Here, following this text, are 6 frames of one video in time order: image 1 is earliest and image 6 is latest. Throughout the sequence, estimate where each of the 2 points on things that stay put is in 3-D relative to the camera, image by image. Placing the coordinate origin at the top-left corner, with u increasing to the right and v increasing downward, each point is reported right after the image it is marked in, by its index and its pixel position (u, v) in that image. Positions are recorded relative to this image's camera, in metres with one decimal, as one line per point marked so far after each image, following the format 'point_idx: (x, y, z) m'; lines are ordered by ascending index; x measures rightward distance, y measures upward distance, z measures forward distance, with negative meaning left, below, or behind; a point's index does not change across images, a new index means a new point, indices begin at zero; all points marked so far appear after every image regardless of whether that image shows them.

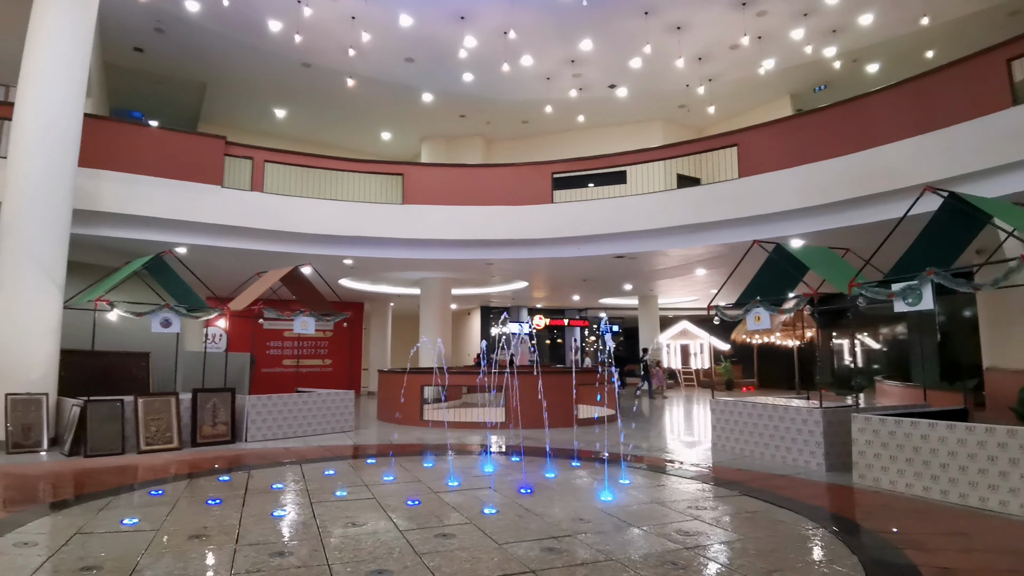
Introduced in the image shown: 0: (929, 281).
0: (+4.0, +0.1, +5.3) m
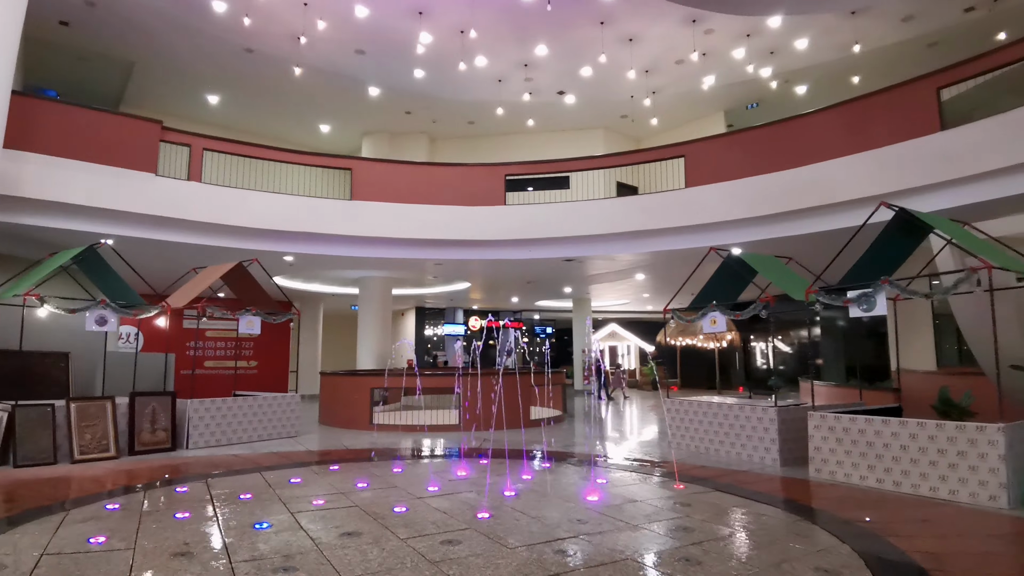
0: (+3.9, 0.0, +5.8) m
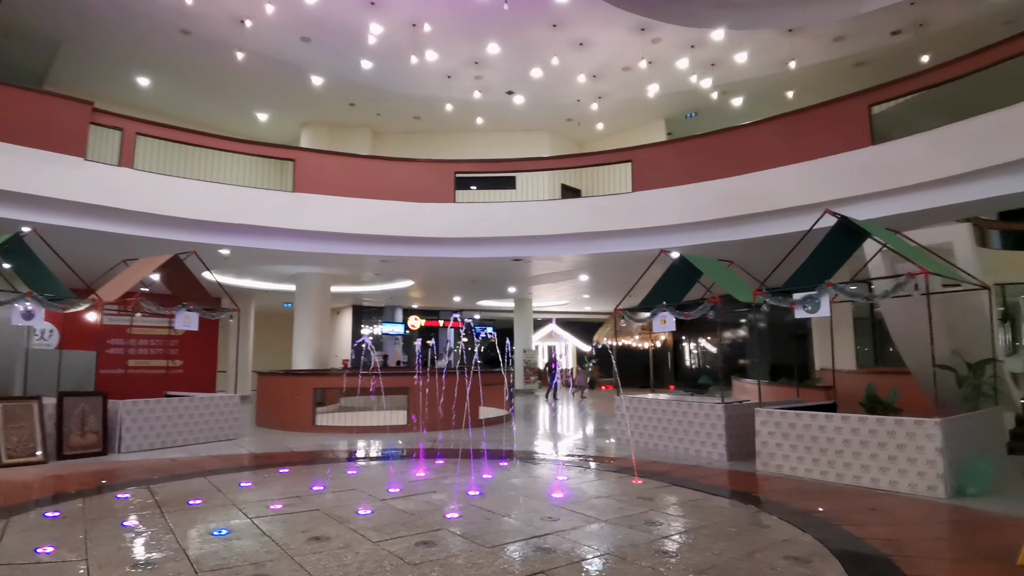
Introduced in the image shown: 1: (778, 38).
0: (+3.5, 0.0, +6.2) m
1: (+5.2, +4.9, +11.2) m
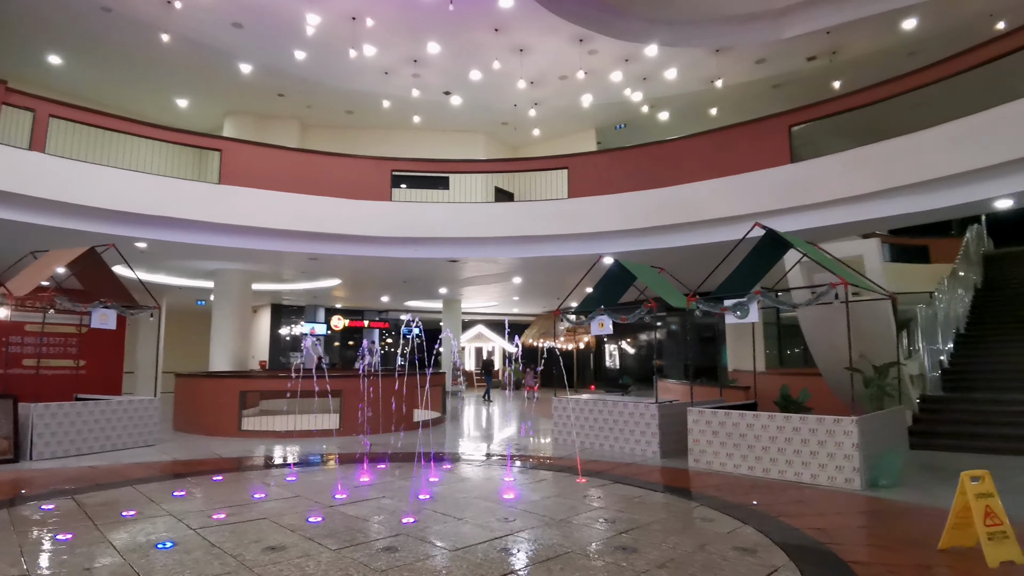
0: (+2.9, -0.1, +6.7) m
1: (+4.0, +4.8, +11.9) m
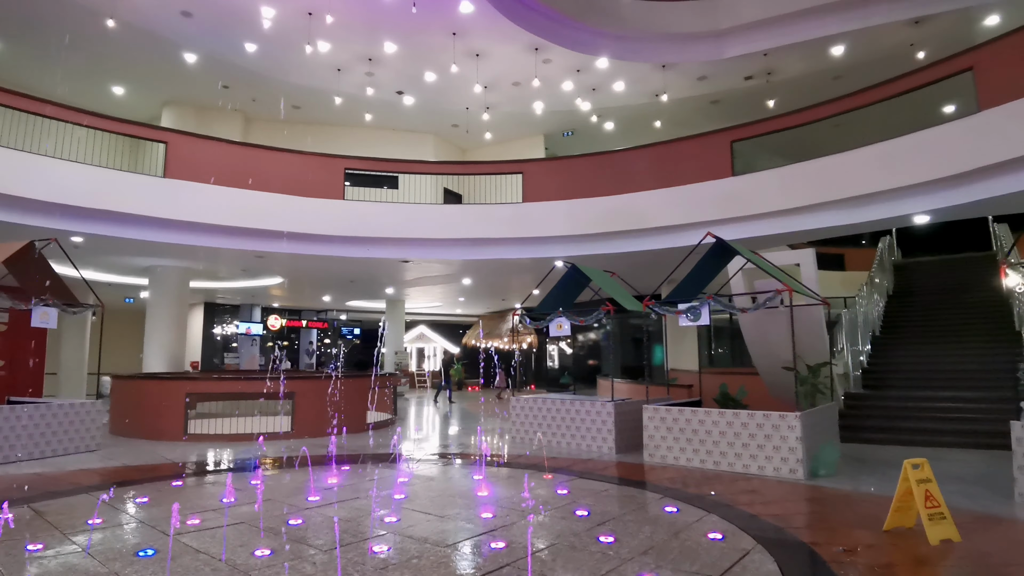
0: (+2.4, -0.2, +7.2) m
1: (+3.1, +4.7, +12.5) m
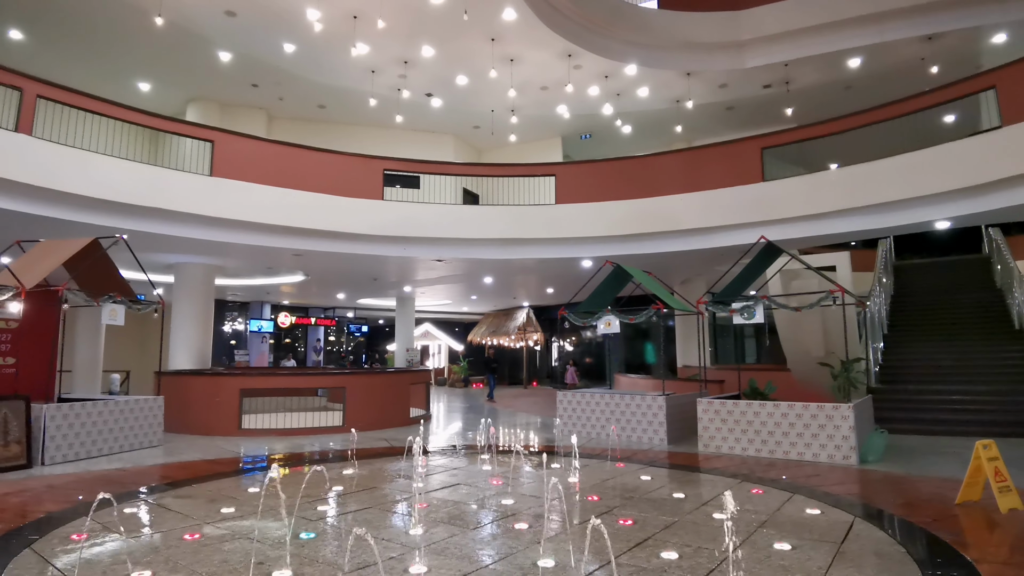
0: (+3.3, -0.2, +7.7) m
1: (+3.7, +4.7, +12.9) m
